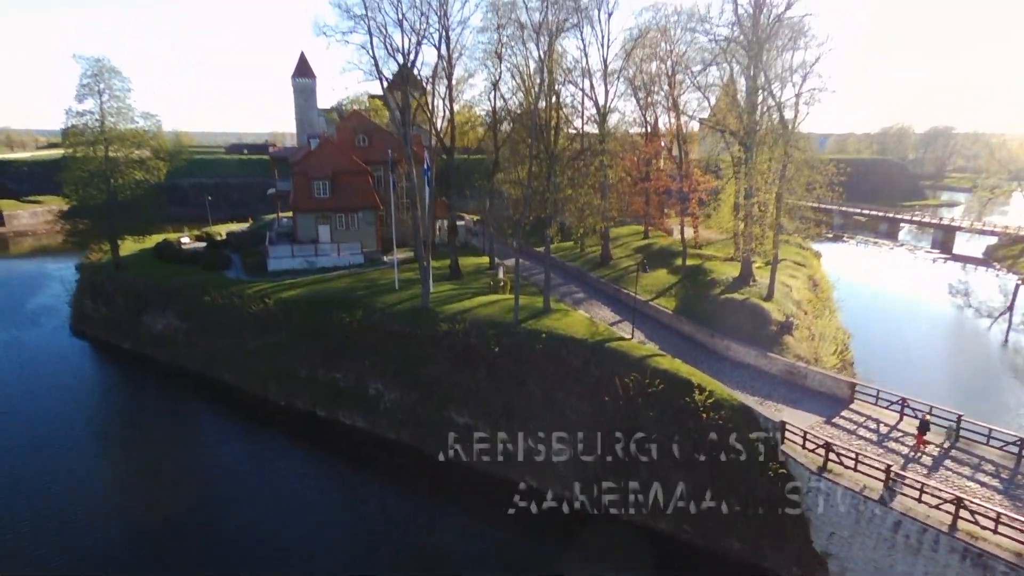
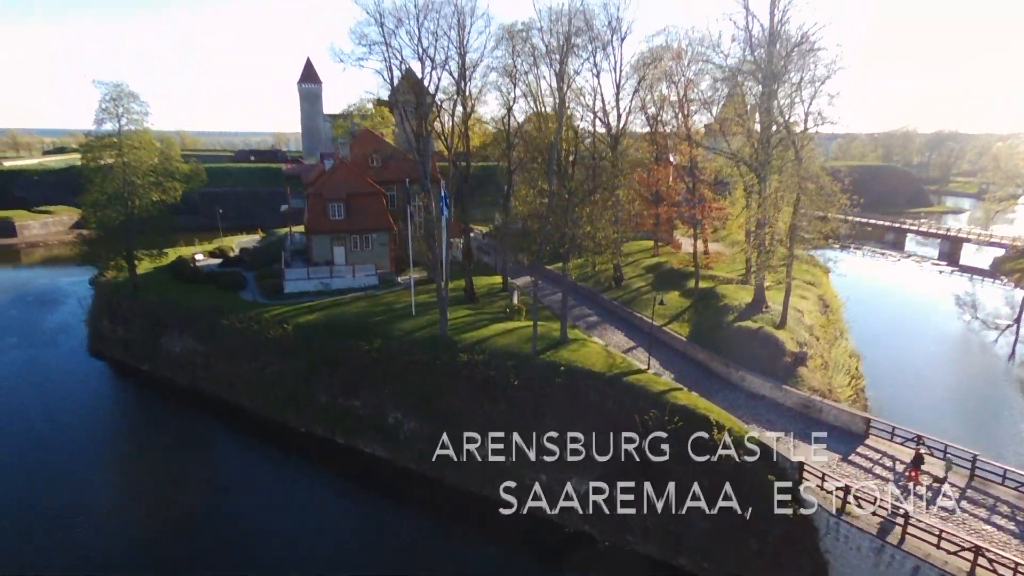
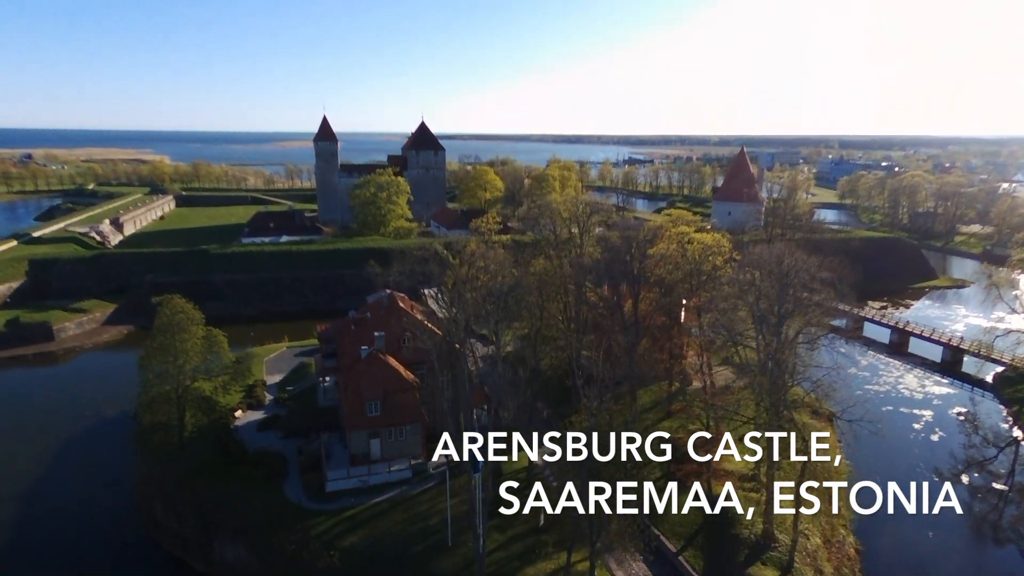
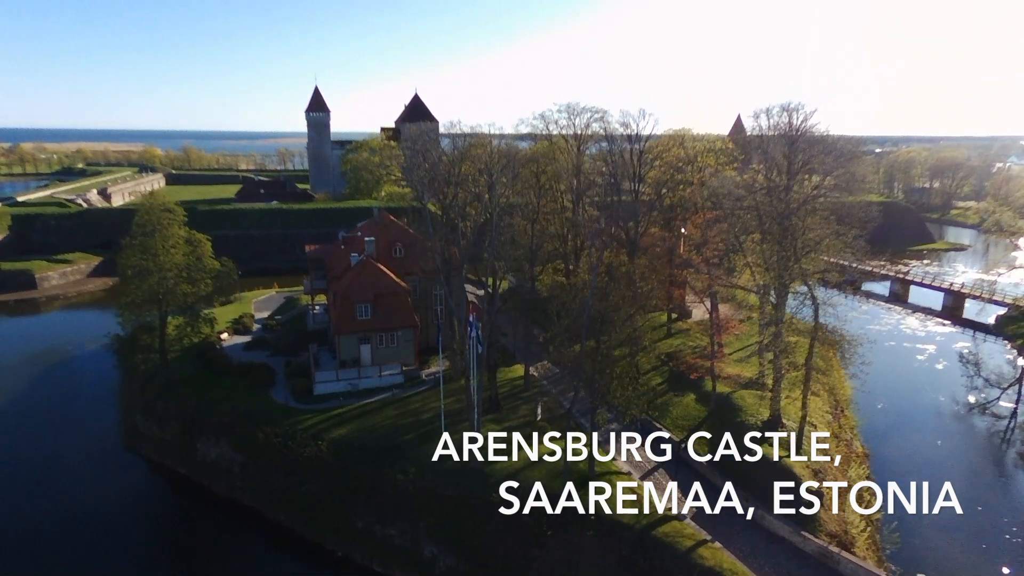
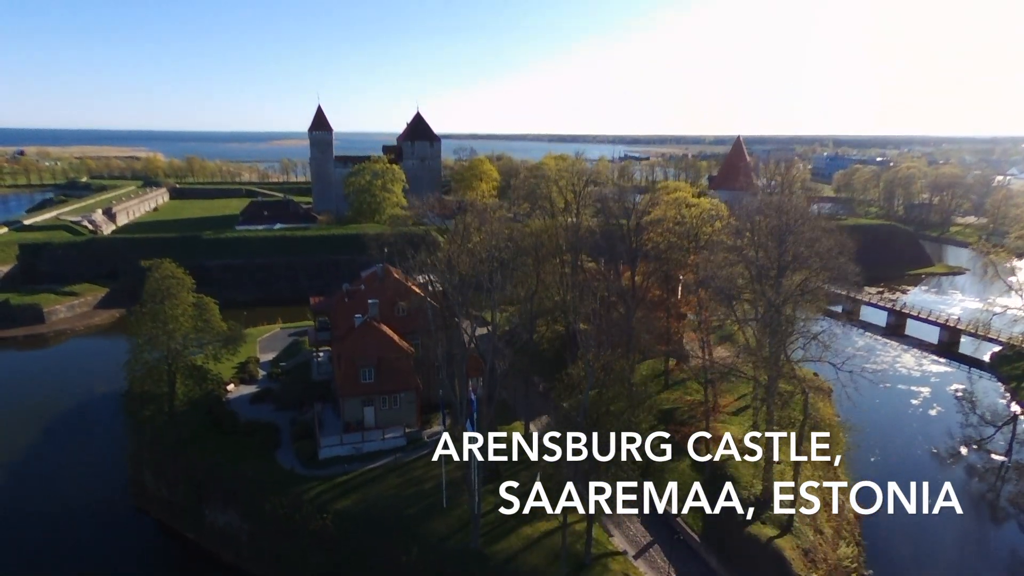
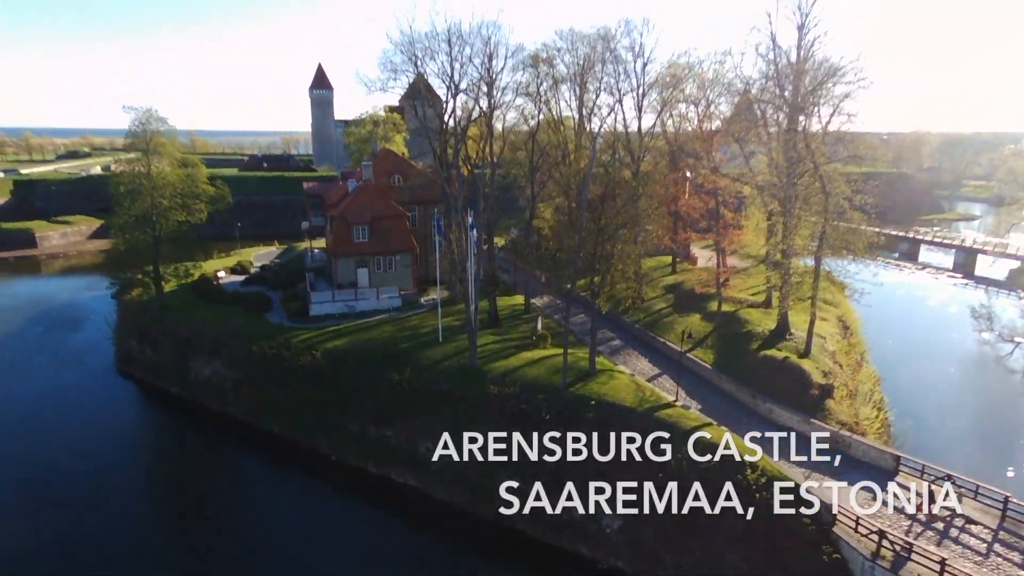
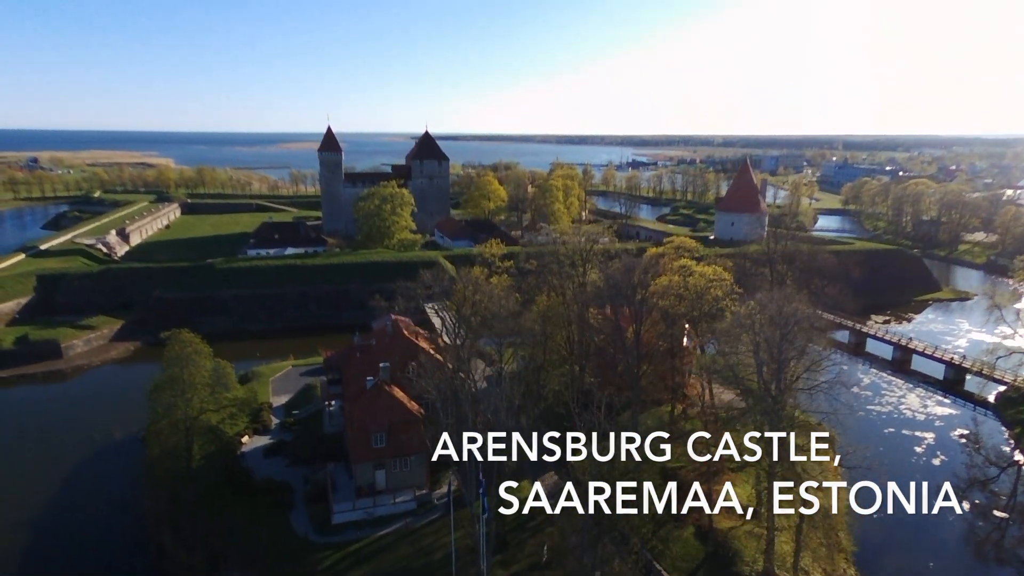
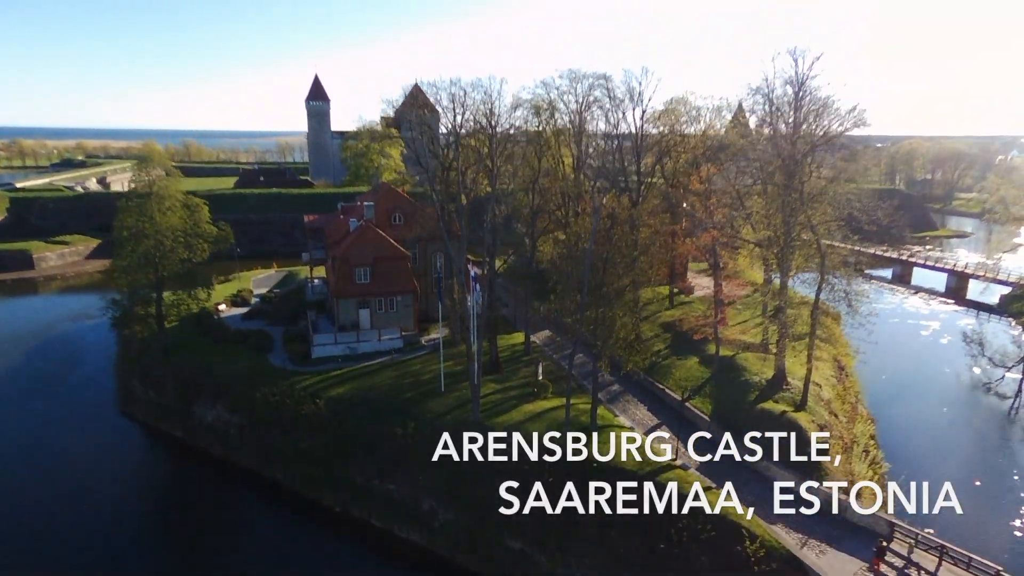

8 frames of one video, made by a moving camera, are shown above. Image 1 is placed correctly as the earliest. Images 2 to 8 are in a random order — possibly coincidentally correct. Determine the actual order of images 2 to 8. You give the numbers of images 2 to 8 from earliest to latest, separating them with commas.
2, 6, 8, 4, 5, 3, 7
